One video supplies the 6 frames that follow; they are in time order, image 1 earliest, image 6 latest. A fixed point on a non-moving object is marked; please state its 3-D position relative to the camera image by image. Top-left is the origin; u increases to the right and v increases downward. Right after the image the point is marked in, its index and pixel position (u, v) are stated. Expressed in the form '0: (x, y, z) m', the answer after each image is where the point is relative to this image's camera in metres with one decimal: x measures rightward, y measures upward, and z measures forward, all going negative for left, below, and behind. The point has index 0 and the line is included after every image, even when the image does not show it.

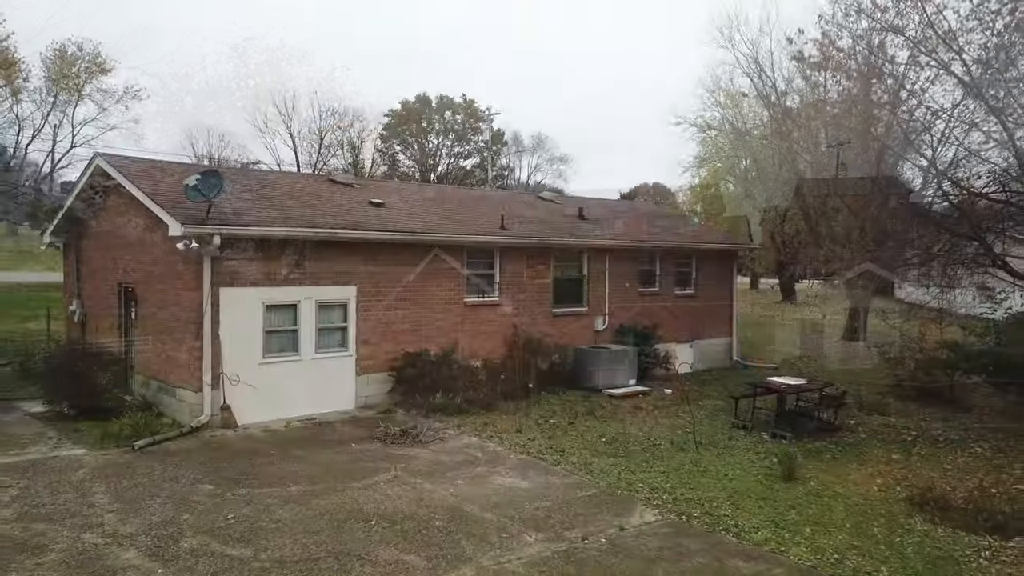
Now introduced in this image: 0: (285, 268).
0: (-3.2, +0.3, +9.8) m
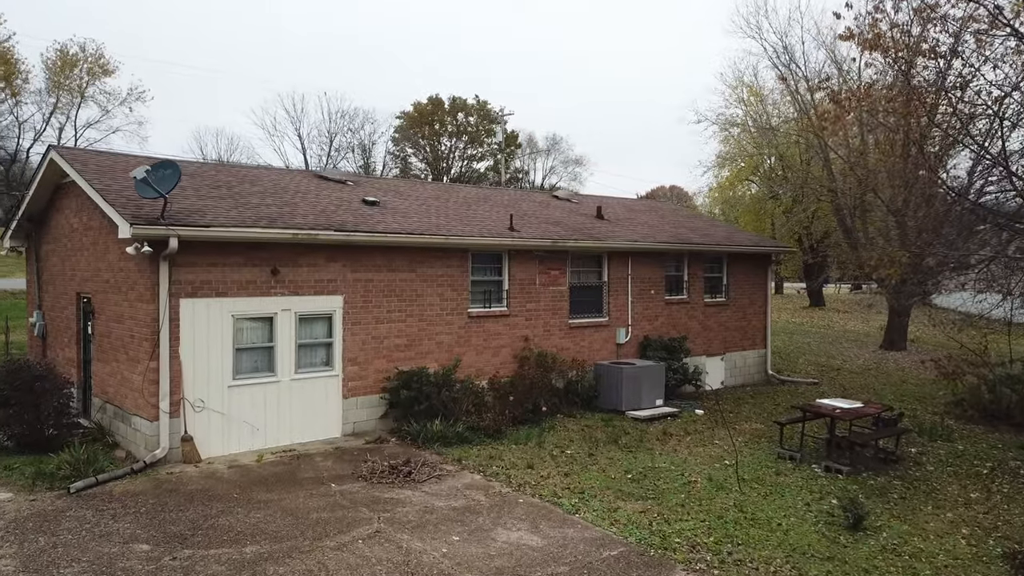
0: (-3.1, +0.2, +8.4) m
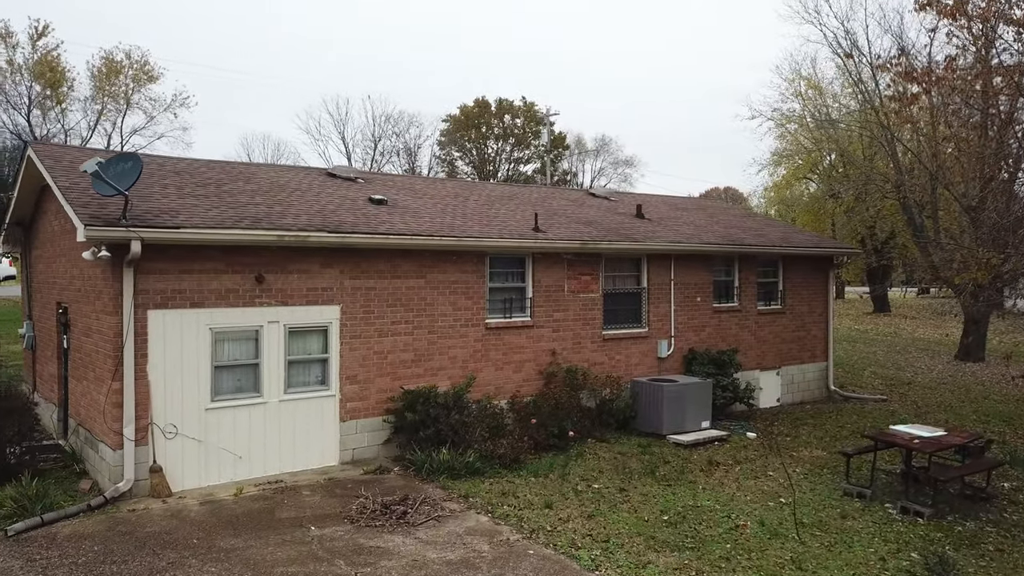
0: (-2.9, +0.1, +7.4) m
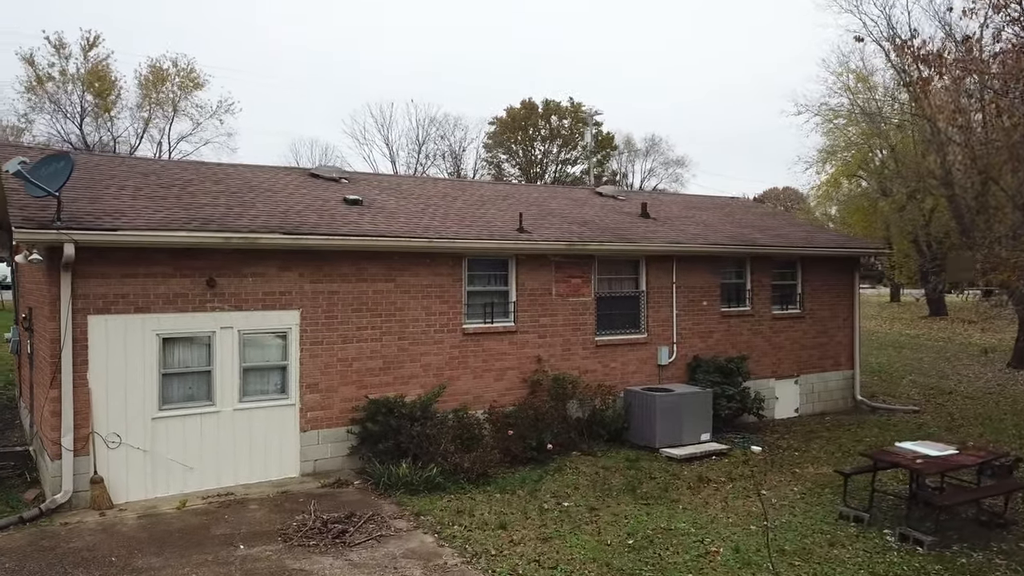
0: (-3.4, 0.0, +7.2) m
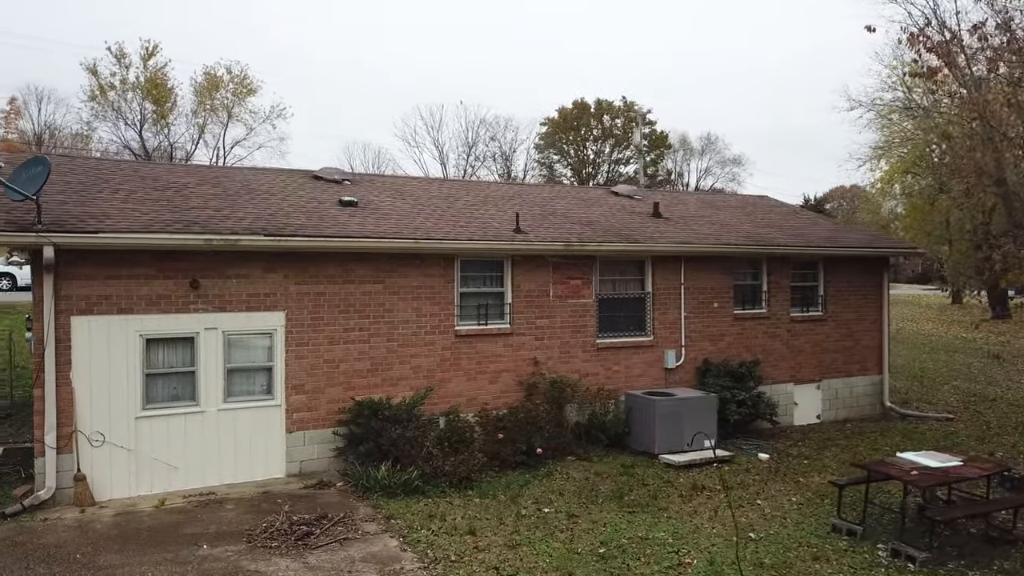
0: (-3.6, 0.0, +7.3) m
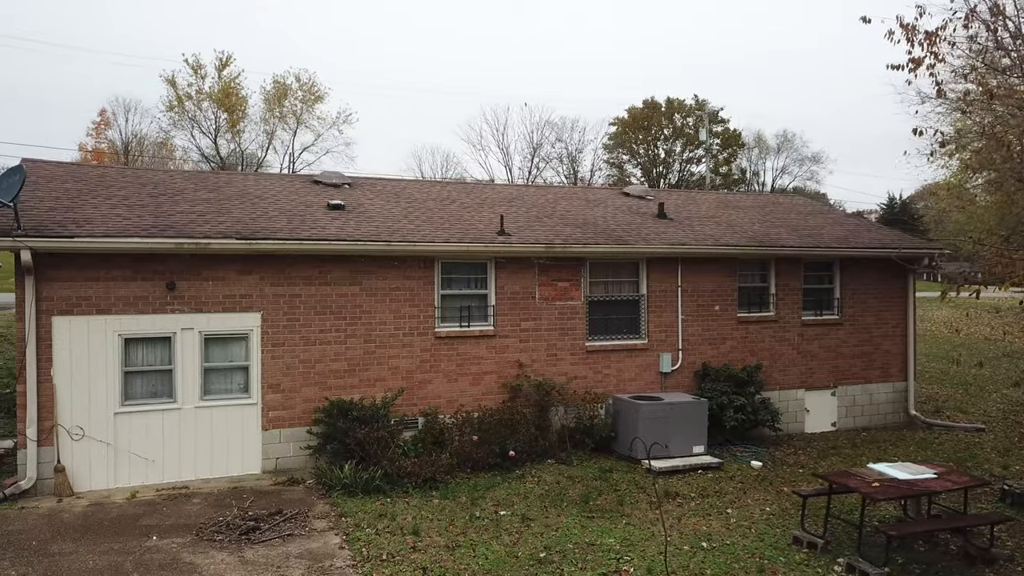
0: (-4.0, 0.0, +7.7) m
